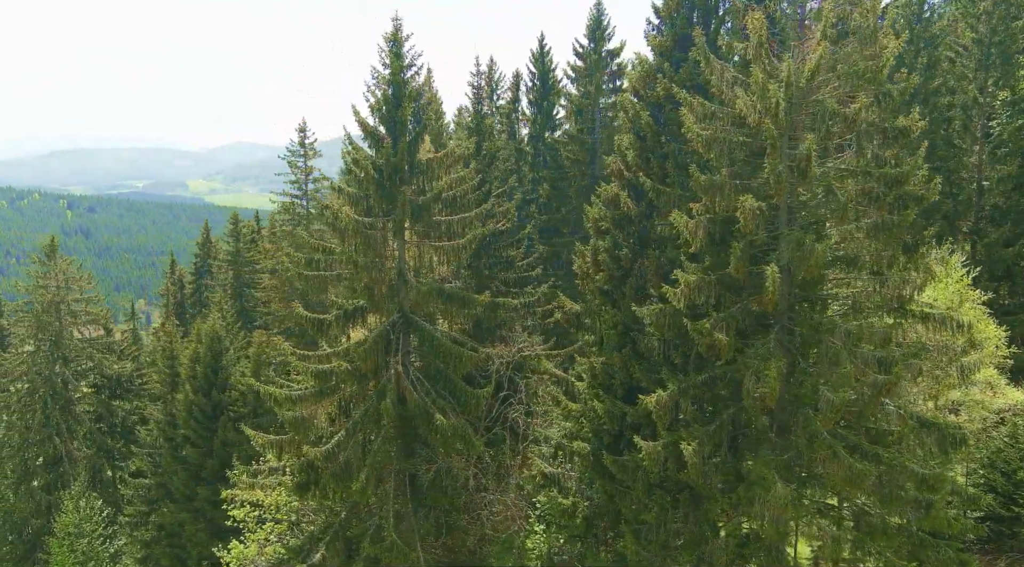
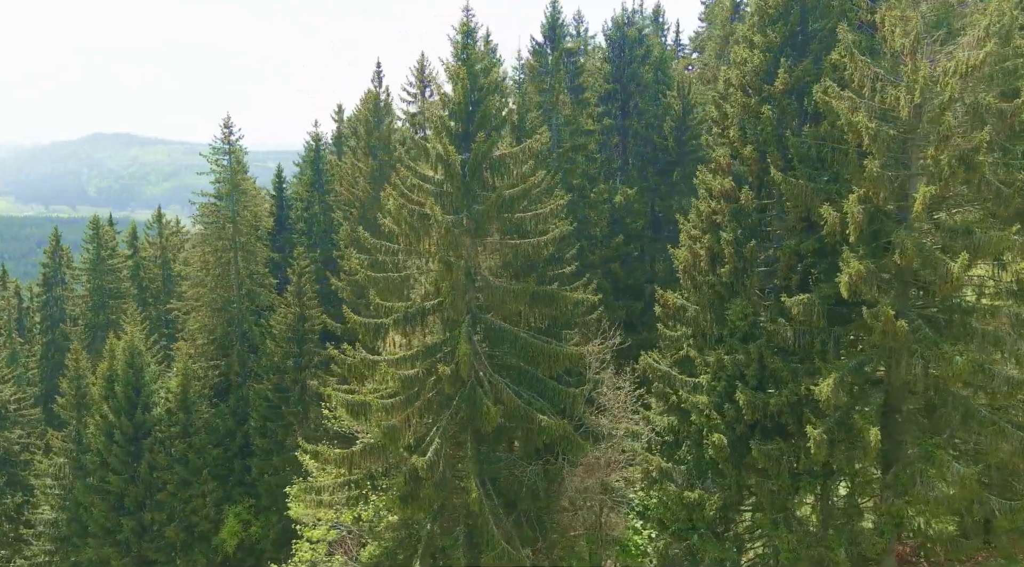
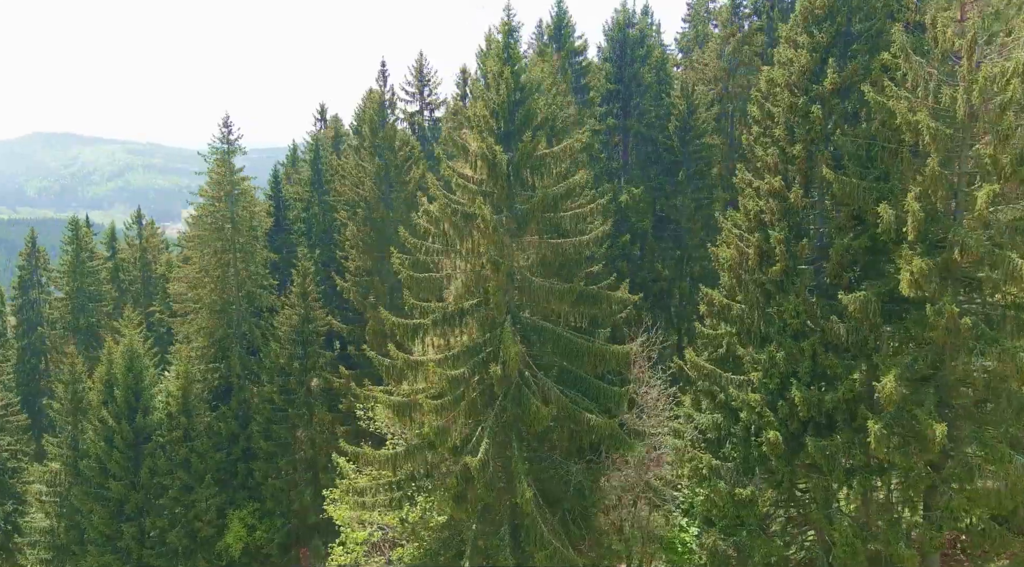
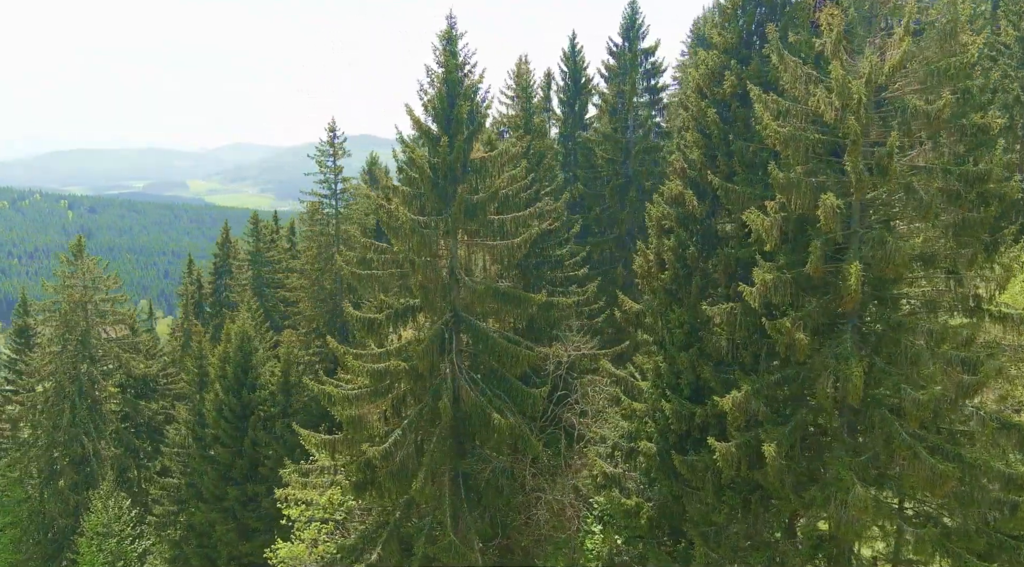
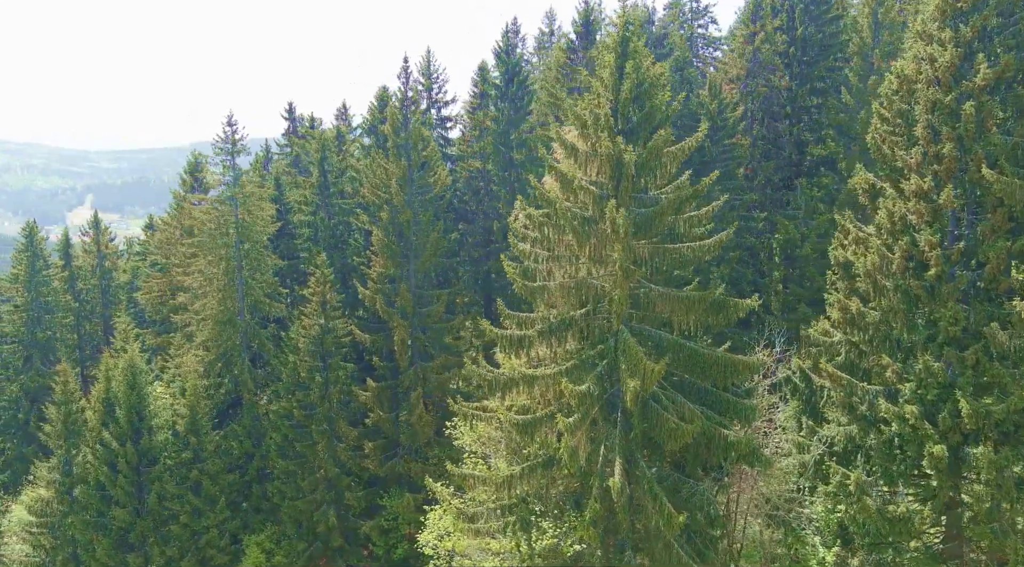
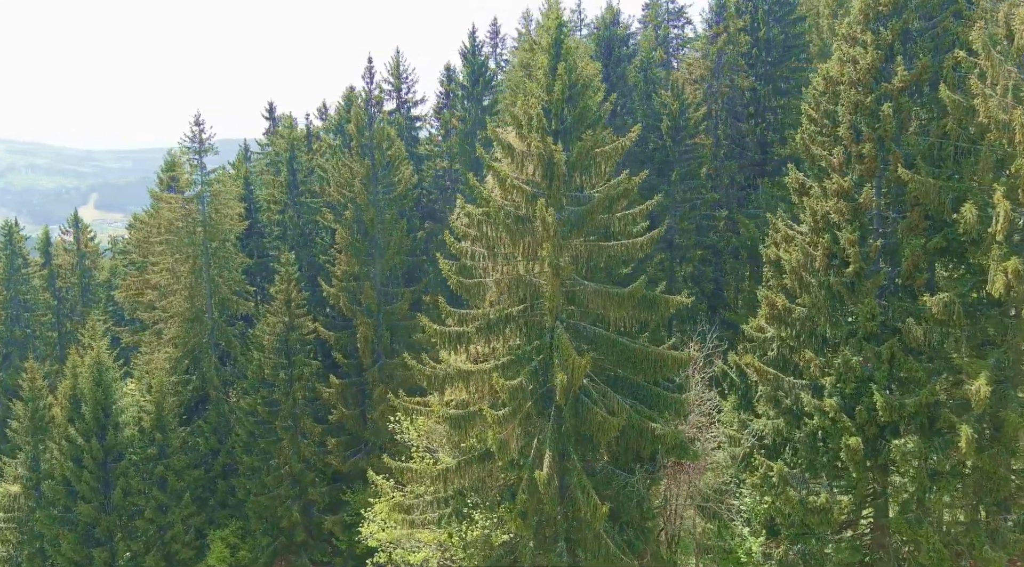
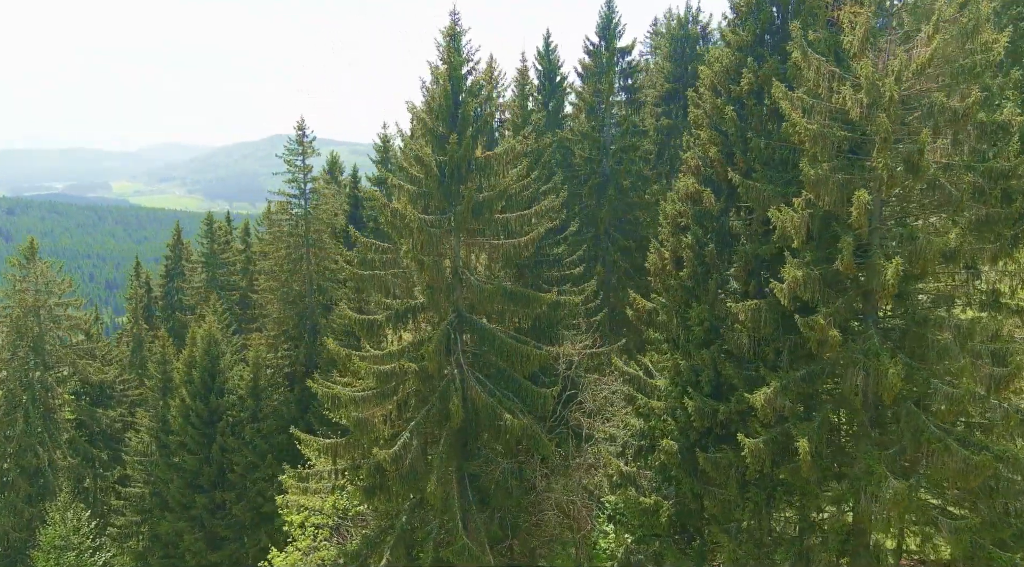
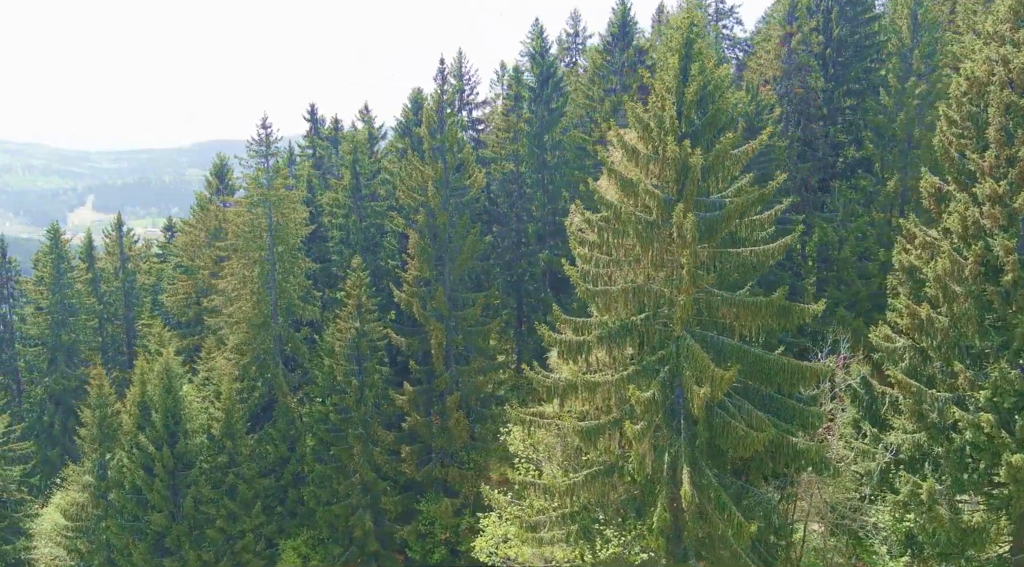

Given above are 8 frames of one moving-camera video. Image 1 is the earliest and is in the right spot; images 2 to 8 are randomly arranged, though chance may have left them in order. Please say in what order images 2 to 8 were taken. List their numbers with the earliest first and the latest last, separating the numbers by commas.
4, 7, 2, 3, 6, 5, 8
